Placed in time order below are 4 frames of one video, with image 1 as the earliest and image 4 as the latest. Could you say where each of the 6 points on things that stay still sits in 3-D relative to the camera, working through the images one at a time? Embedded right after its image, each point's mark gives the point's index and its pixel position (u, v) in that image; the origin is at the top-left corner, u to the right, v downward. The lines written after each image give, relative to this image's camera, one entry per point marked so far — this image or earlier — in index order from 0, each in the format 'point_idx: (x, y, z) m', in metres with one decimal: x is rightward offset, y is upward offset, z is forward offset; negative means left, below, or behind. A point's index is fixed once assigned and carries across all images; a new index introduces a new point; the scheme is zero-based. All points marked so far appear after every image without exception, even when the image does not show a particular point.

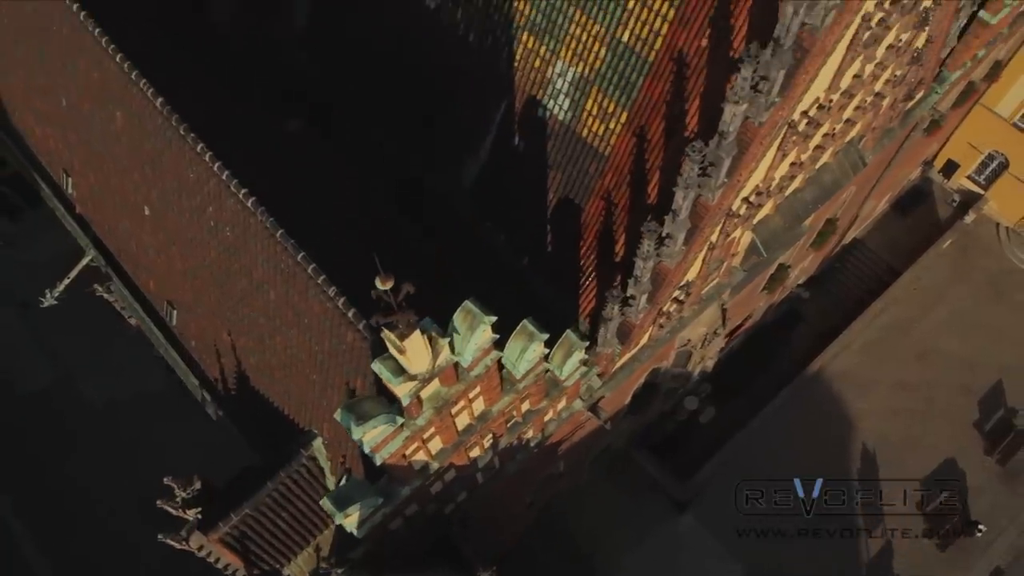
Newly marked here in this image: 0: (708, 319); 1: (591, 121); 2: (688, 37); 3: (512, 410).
0: (+2.7, -0.4, +12.4) m
1: (+0.9, +1.8, +9.7) m
2: (+1.6, +2.4, +8.4) m
3: (0.0, -1.2, +8.9) m
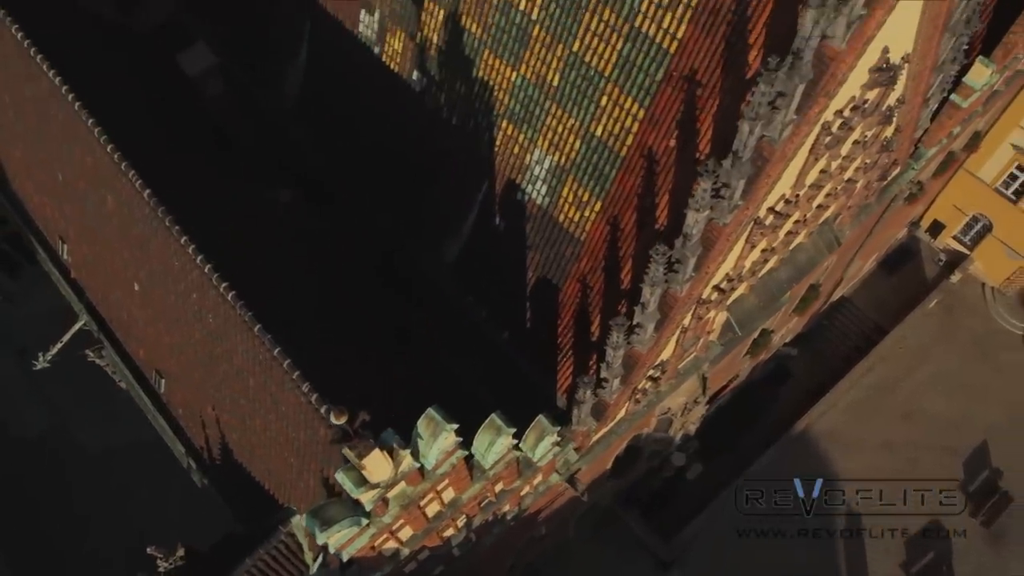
0: (+2.5, -1.4, +12.7) m
1: (+0.6, +0.9, +10.0) m
2: (+1.4, +1.5, +8.7) m
3: (-0.3, -2.1, +9.1) m
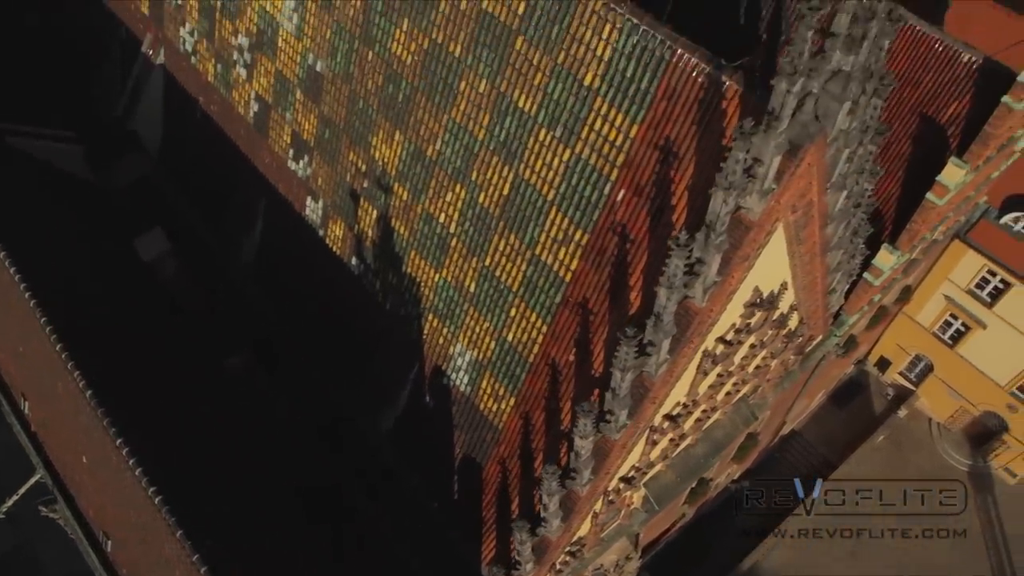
0: (+1.5, -3.8, +13.2) m
1: (-0.3, -1.3, +10.7) m
2: (+0.5, -0.6, +9.4) m
3: (-1.2, -4.2, +9.6) m
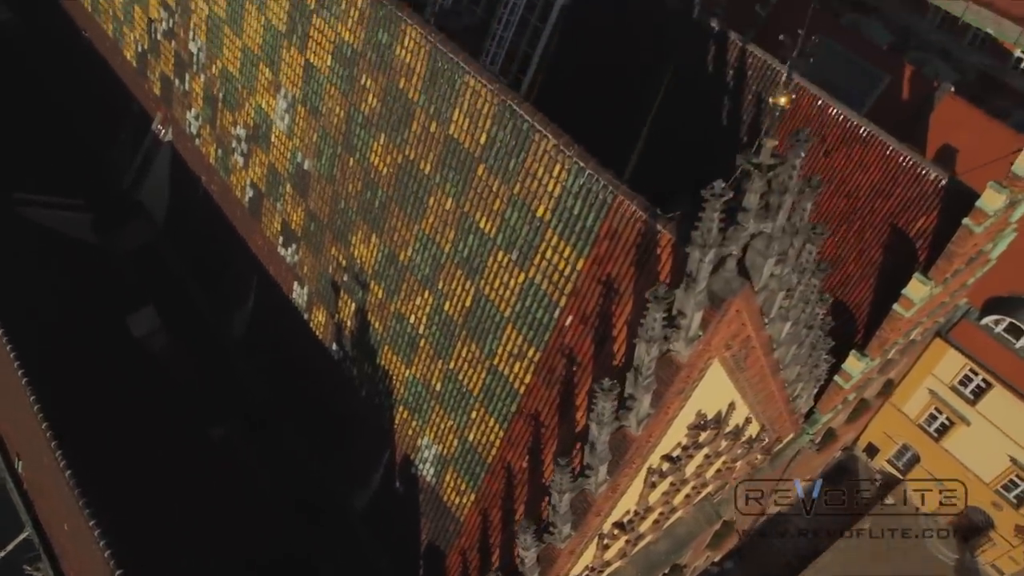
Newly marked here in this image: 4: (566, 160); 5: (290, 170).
0: (+1.0, -5.2, +13.4) m
1: (-0.8, -2.5, +11.1) m
2: (0.0, -1.8, +9.8) m
3: (-1.9, -5.3, +9.9) m
4: (+0.5, +1.1, +8.1) m
5: (-2.9, +1.5, +11.8) m
